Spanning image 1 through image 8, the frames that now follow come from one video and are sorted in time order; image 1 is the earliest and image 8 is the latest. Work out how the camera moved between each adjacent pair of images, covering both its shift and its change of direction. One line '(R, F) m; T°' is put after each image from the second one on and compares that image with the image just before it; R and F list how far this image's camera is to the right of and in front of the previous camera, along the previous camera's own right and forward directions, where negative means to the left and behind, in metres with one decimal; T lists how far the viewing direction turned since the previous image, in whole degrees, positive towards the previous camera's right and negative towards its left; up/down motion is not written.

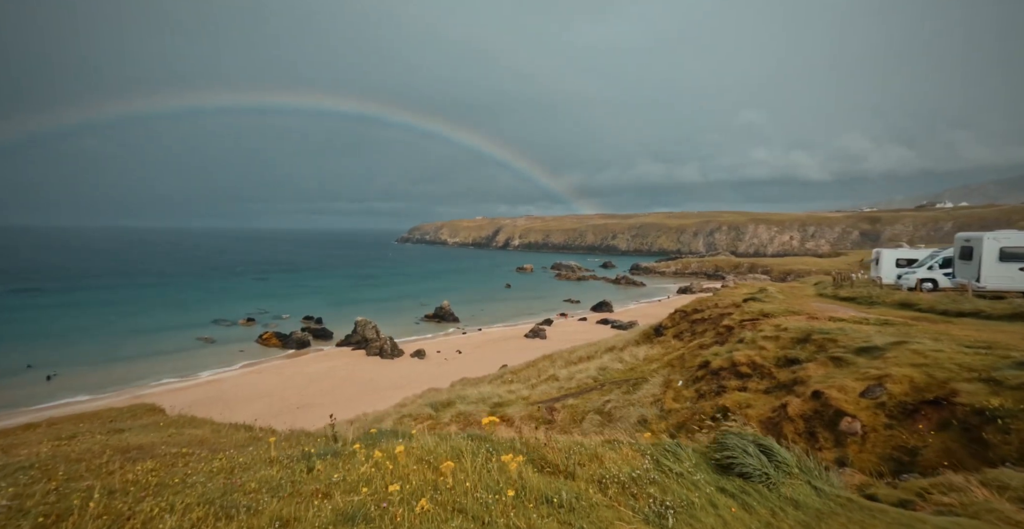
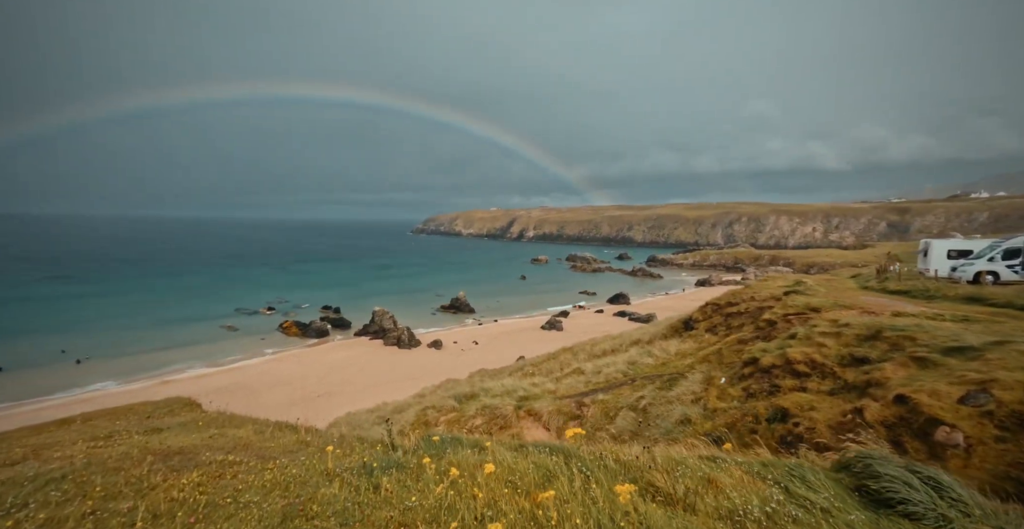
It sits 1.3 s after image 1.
(-0.2, +0.1) m; -2°
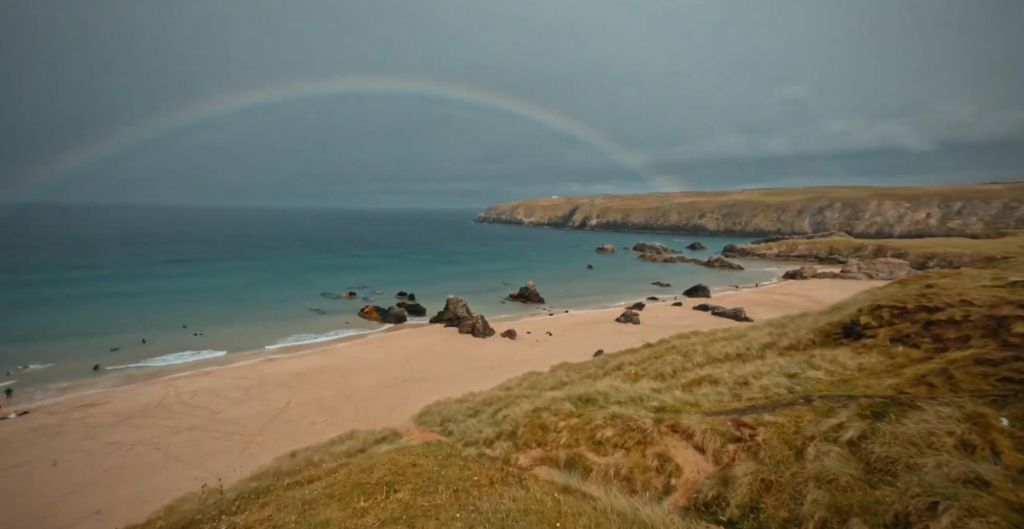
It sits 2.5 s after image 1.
(-1.3, +0.1) m; -6°
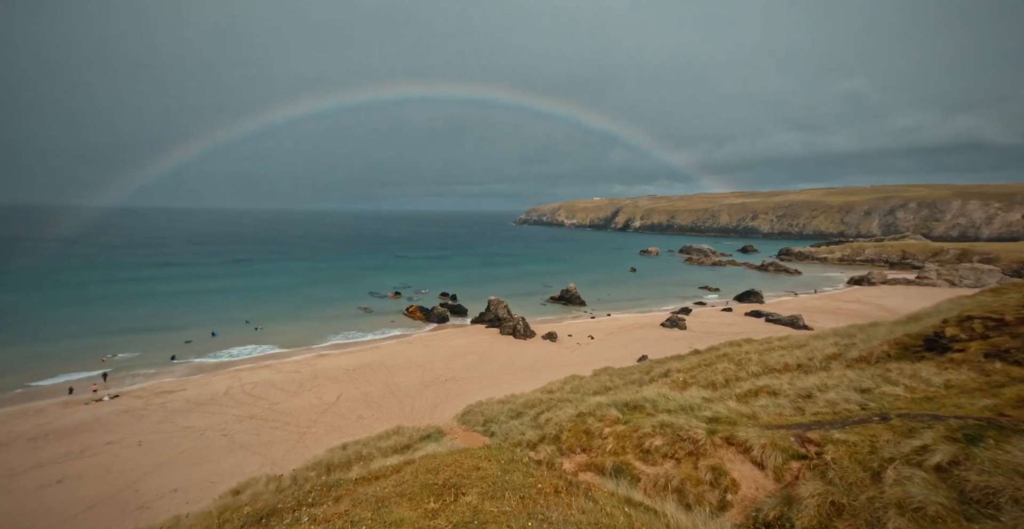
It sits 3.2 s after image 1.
(+0.1, +0.9) m; -5°
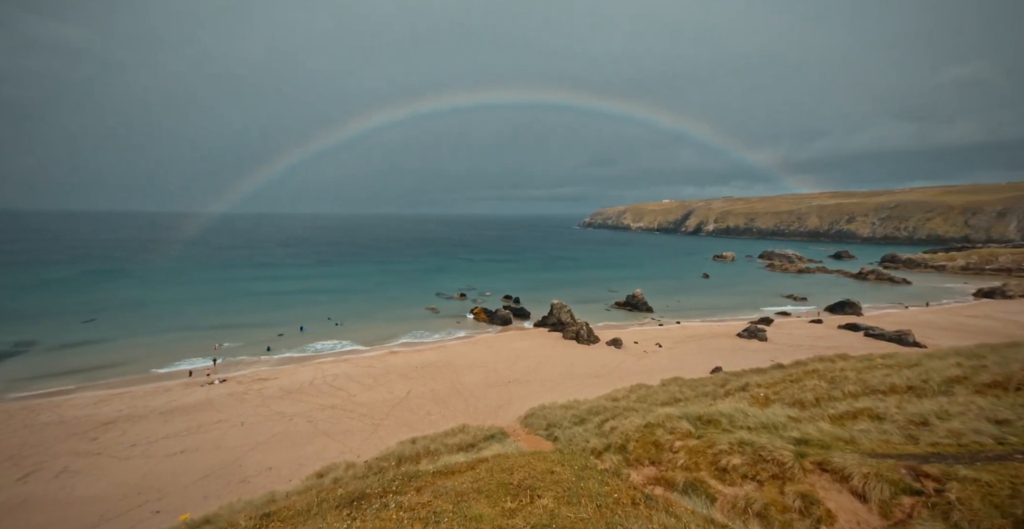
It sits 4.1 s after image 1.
(-0.4, +0.8) m; -7°
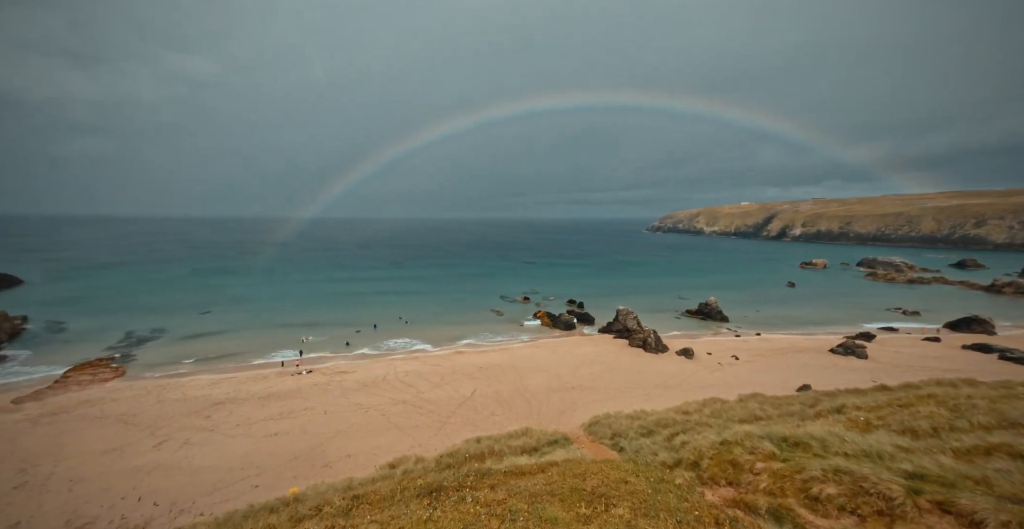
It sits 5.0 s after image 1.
(-0.5, +1.0) m; -7°
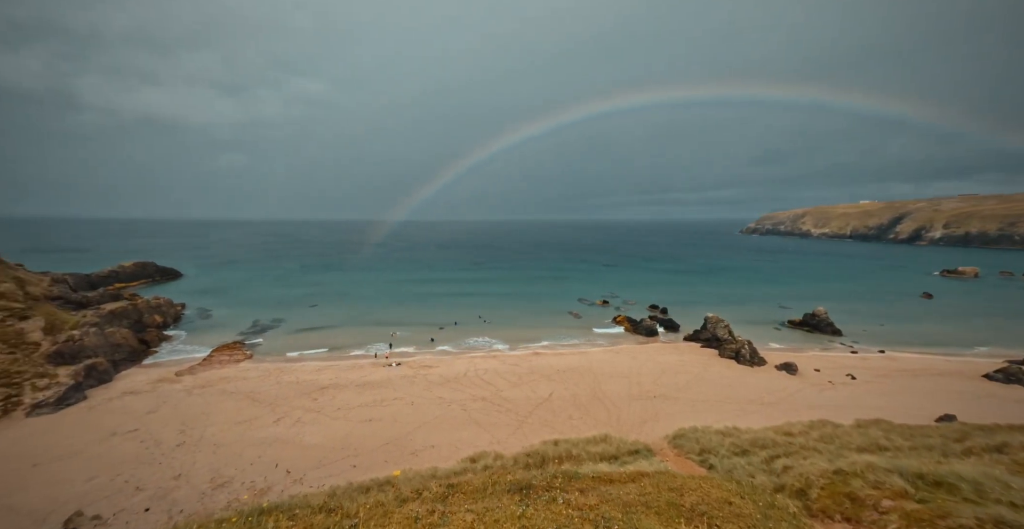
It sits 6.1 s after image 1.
(-0.7, +1.9) m; -9°
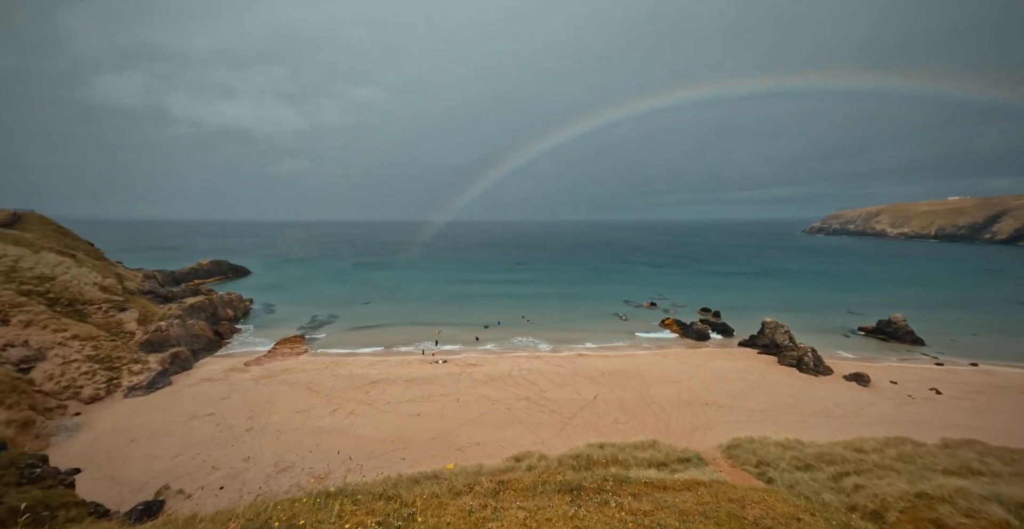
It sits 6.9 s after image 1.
(-0.4, +1.3) m; -5°
